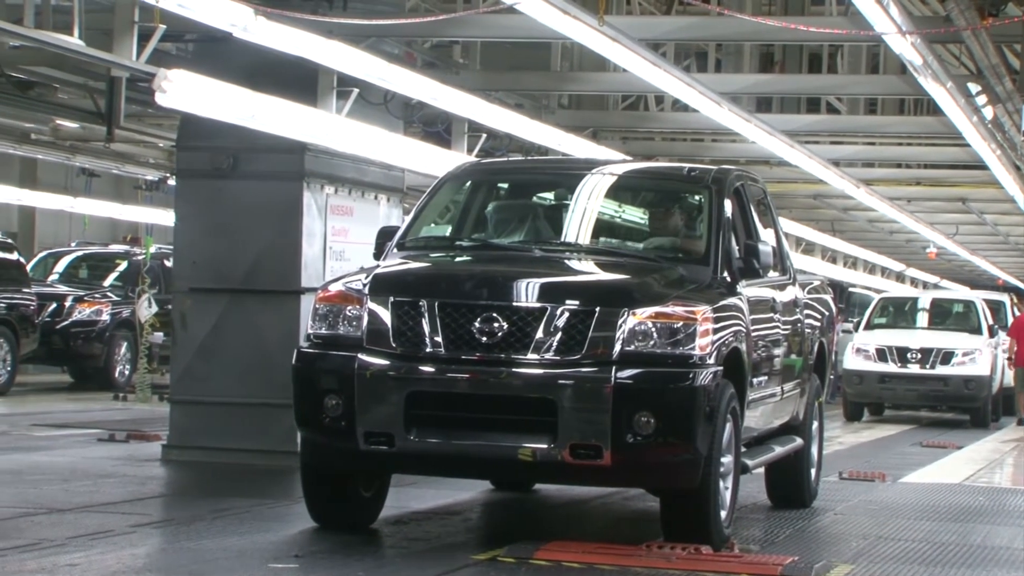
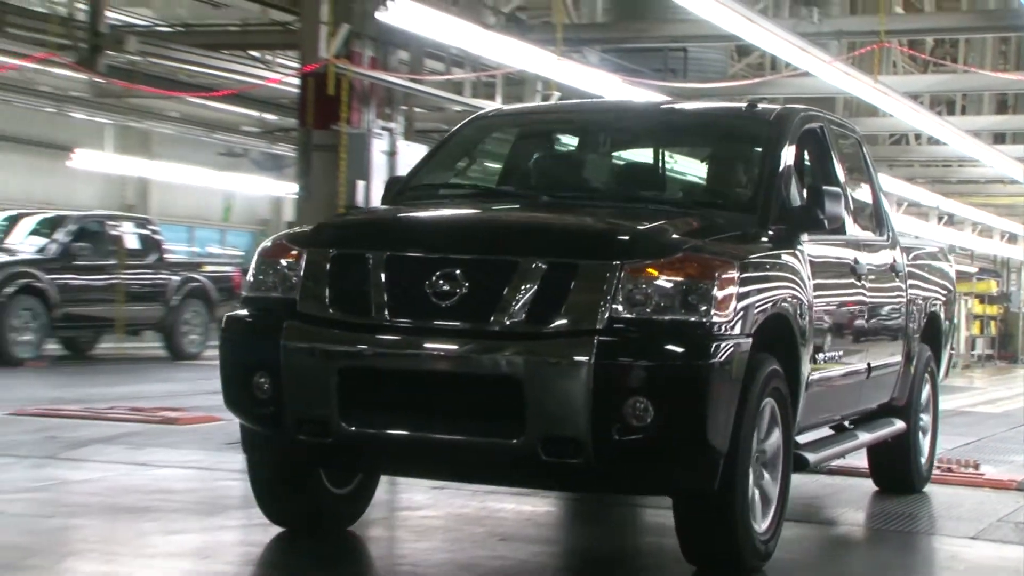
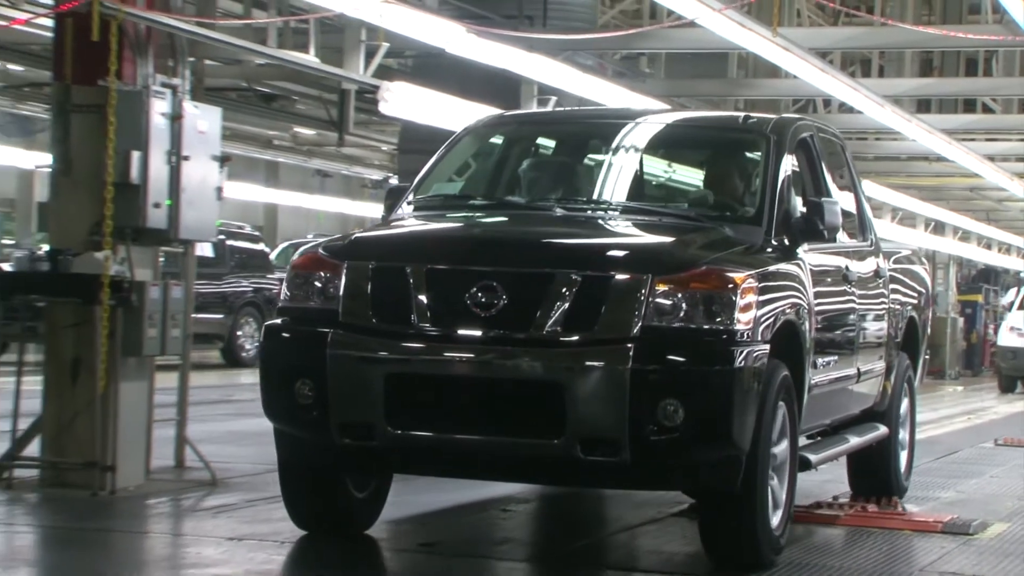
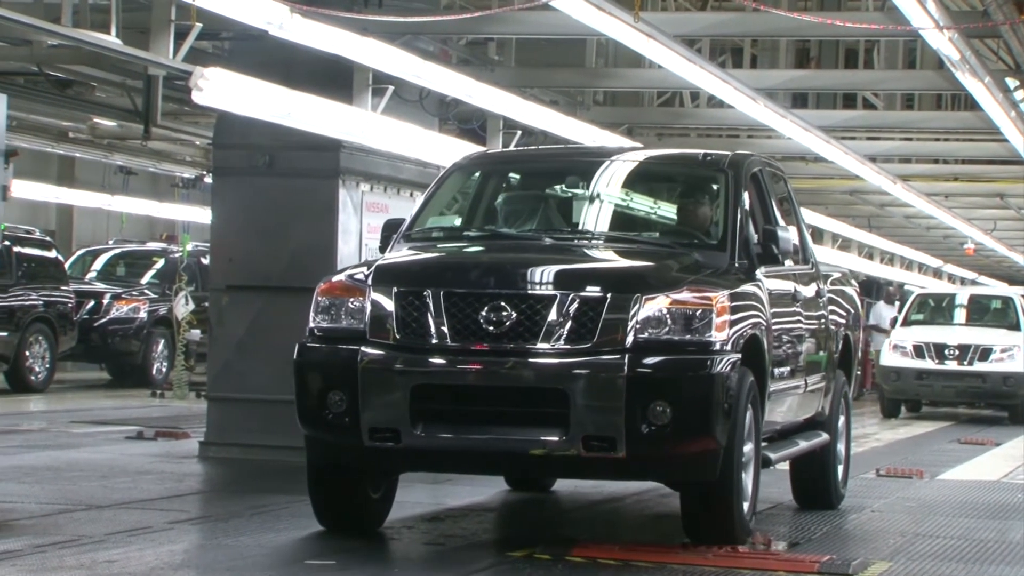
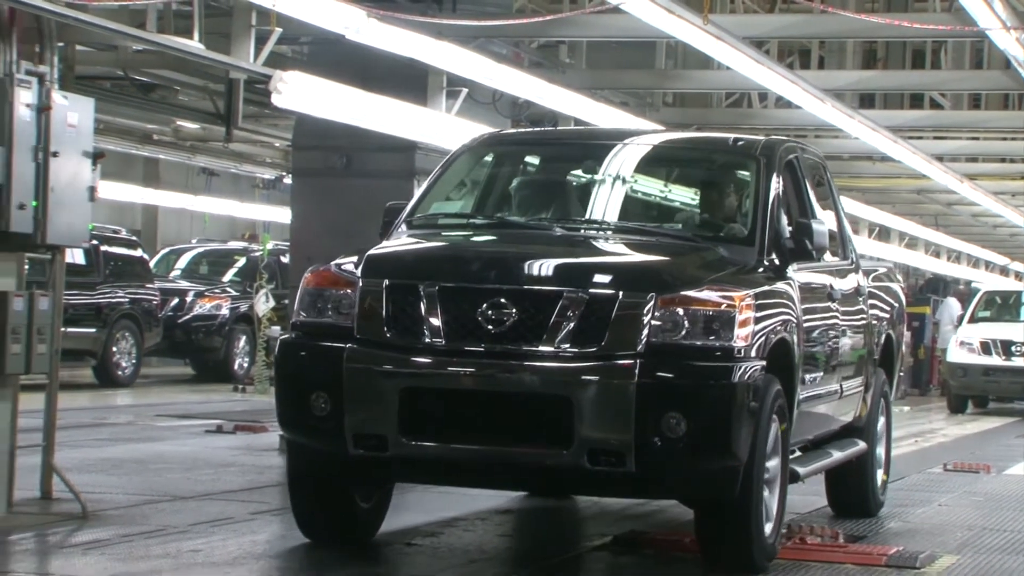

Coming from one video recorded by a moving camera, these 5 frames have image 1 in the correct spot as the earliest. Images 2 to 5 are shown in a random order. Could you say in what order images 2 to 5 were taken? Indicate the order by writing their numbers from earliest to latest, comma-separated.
4, 5, 3, 2
